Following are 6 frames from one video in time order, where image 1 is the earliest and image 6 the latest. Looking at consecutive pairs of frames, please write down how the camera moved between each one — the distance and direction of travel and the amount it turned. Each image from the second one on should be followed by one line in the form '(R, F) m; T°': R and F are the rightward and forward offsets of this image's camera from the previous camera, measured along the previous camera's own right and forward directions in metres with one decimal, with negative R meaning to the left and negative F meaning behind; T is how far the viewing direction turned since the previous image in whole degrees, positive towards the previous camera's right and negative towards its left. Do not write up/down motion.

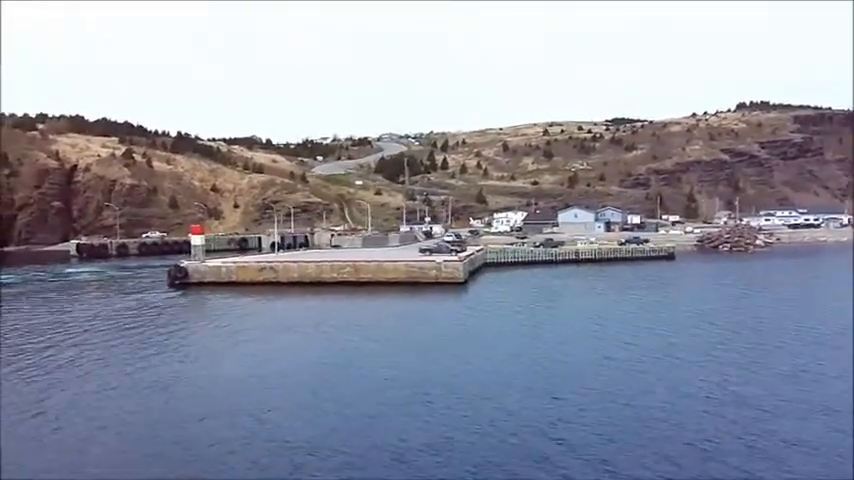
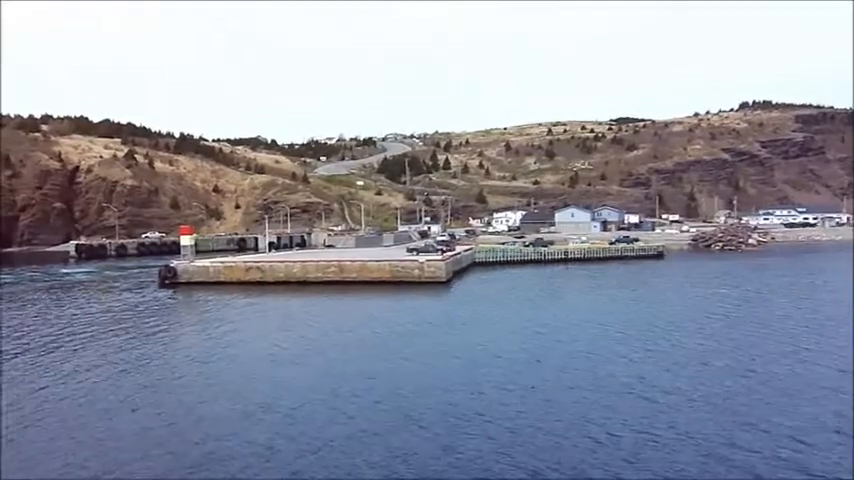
(+0.4, -0.2) m; 0°
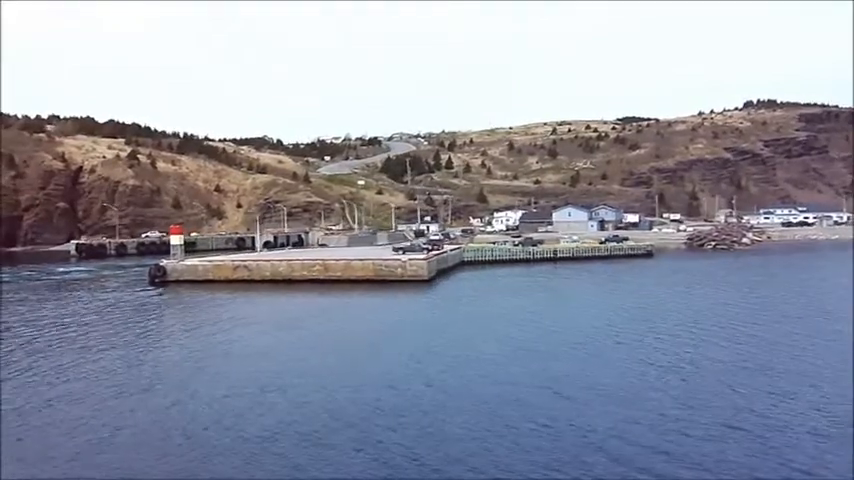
(+0.4, -0.2) m; -1°
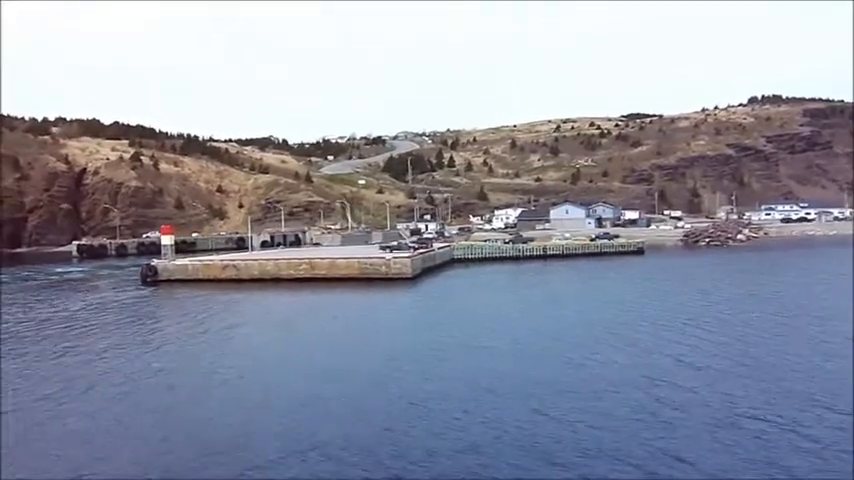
(+0.4, -0.2) m; -1°
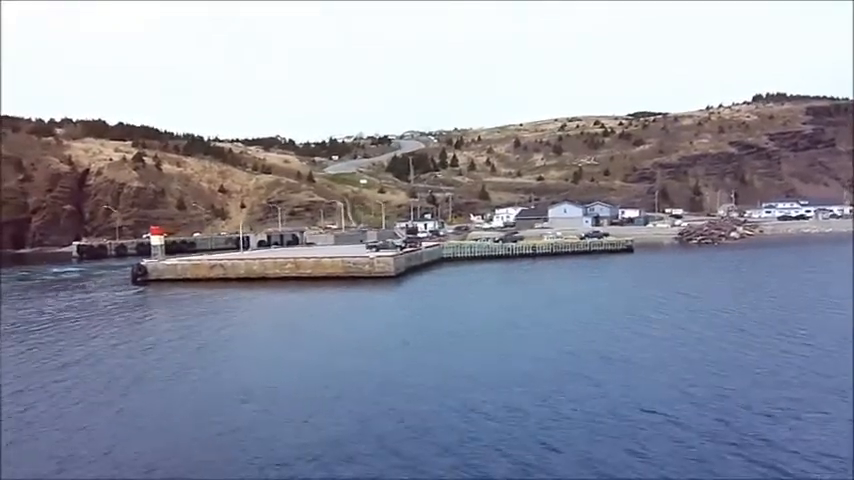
(+0.4, -0.2) m; -1°
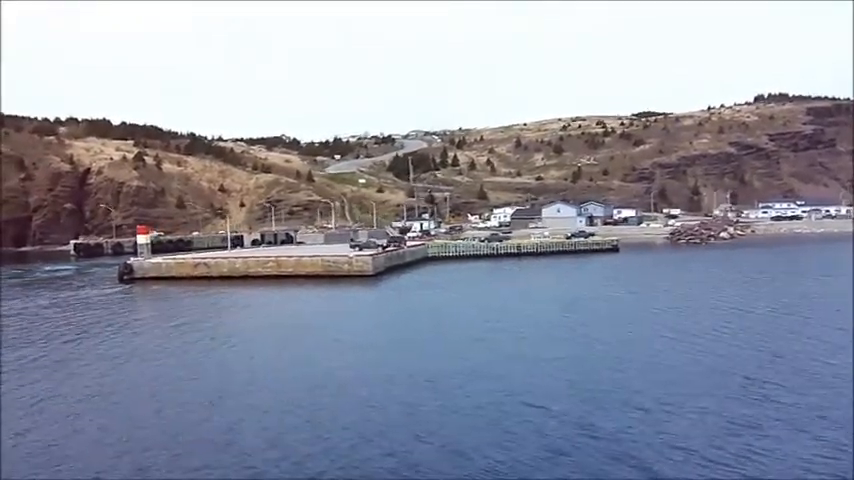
(+0.5, -0.3) m; 0°
